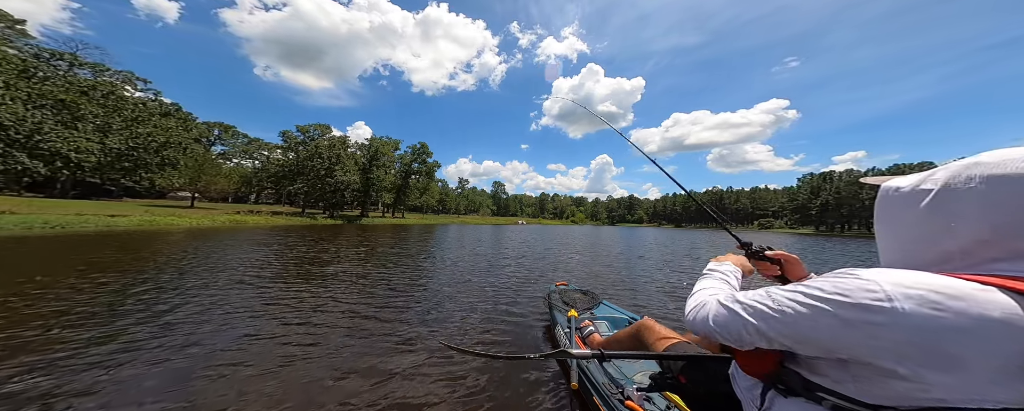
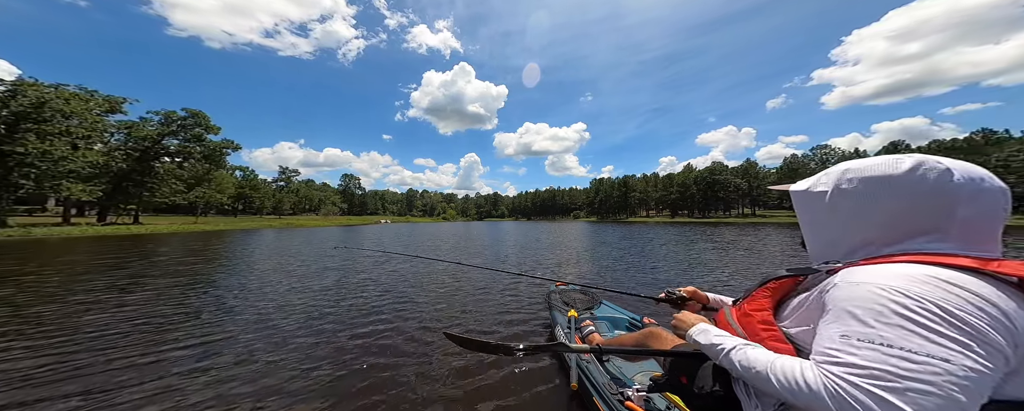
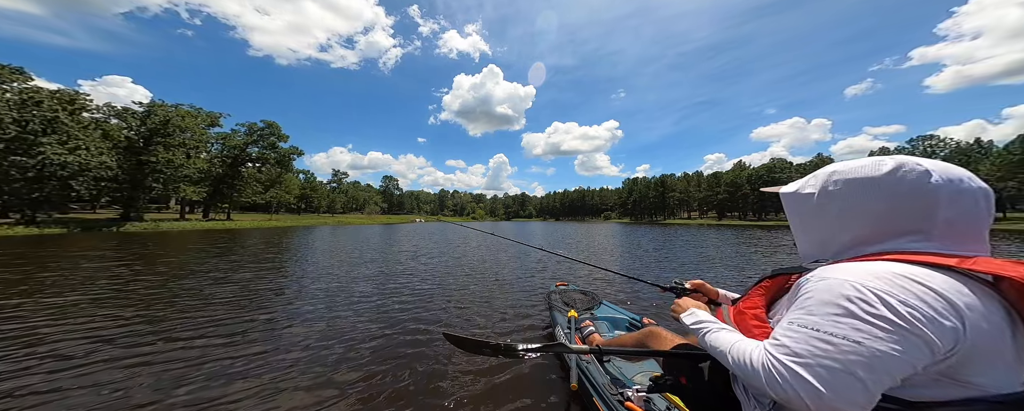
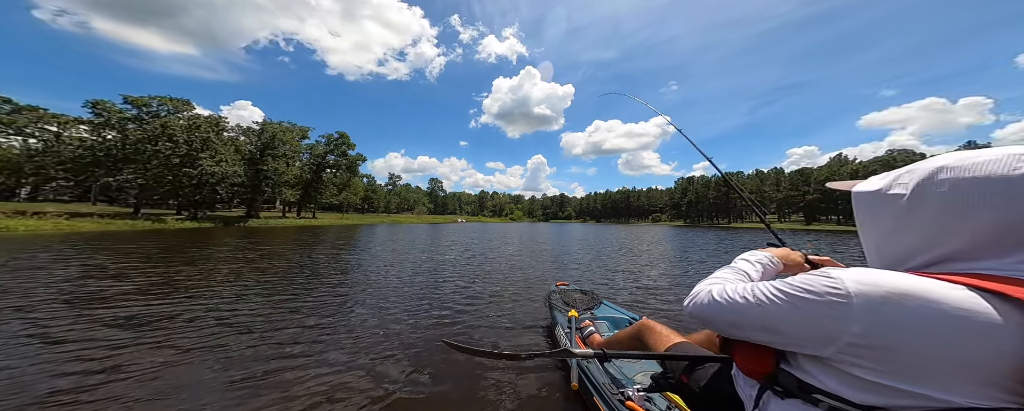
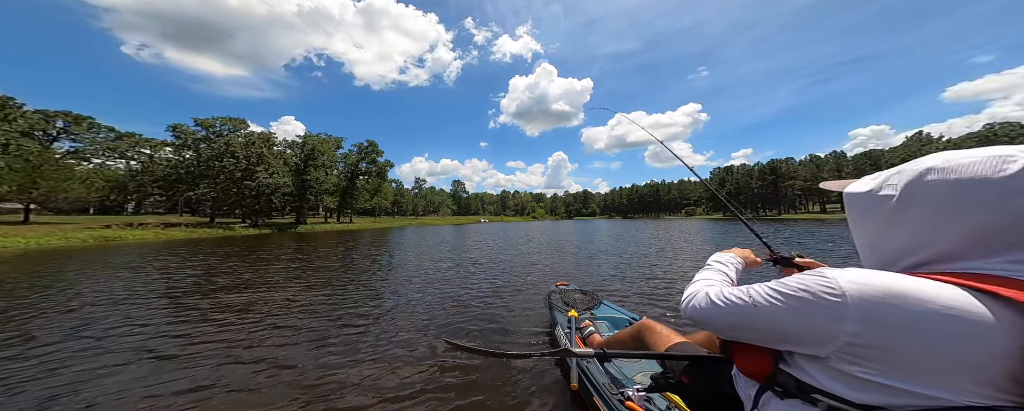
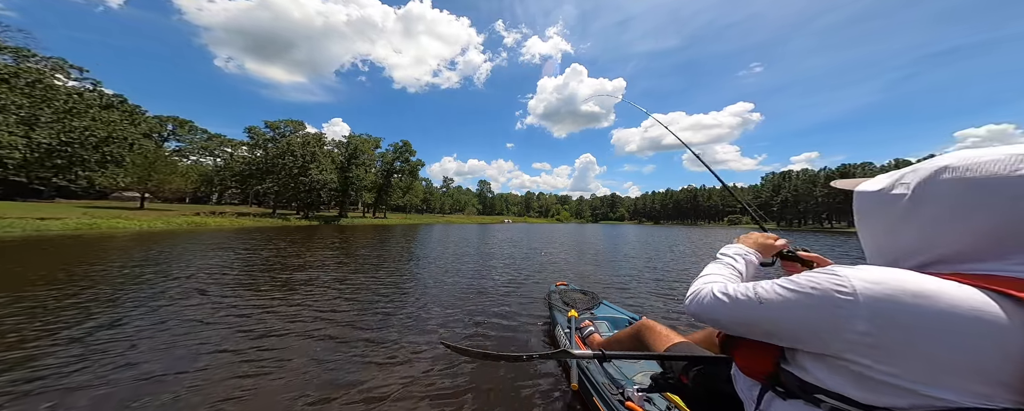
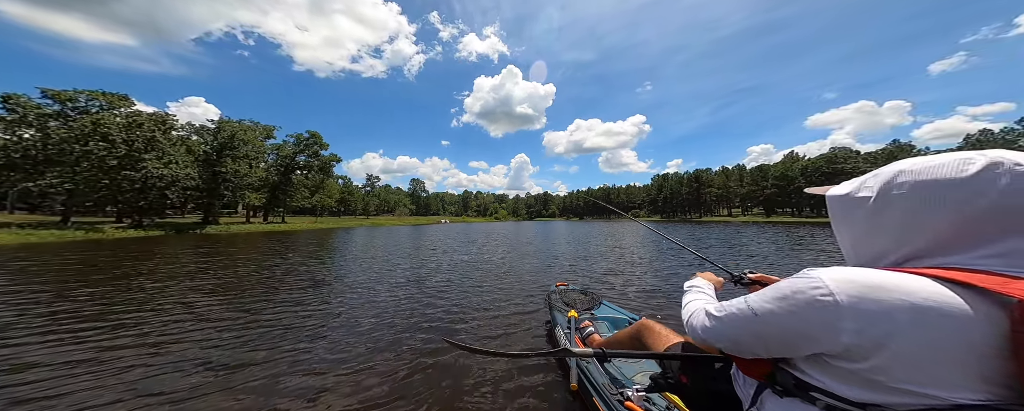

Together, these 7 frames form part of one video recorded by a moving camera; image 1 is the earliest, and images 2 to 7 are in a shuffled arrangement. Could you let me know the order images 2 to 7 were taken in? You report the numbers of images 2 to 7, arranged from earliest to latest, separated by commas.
6, 5, 4, 7, 3, 2
